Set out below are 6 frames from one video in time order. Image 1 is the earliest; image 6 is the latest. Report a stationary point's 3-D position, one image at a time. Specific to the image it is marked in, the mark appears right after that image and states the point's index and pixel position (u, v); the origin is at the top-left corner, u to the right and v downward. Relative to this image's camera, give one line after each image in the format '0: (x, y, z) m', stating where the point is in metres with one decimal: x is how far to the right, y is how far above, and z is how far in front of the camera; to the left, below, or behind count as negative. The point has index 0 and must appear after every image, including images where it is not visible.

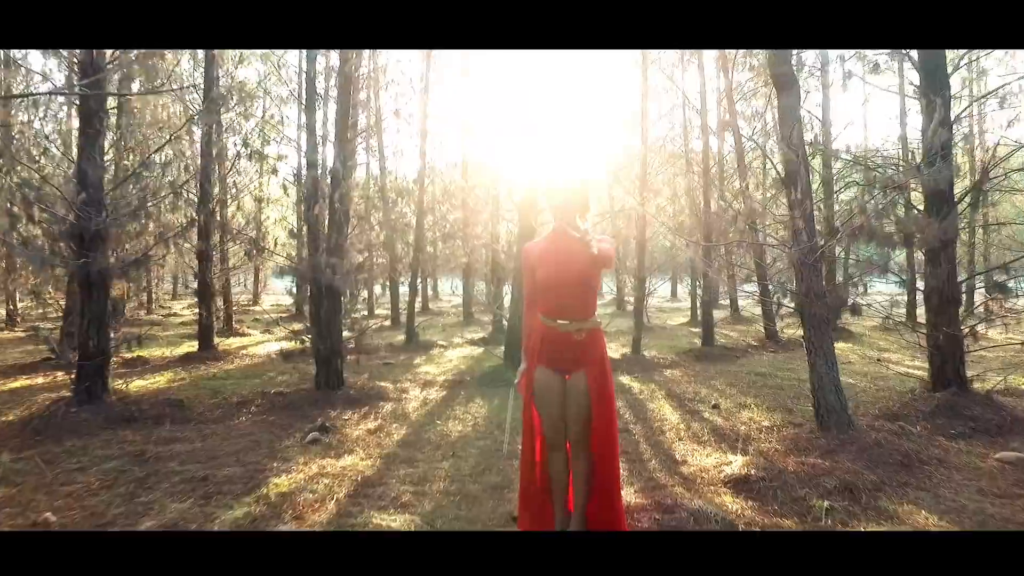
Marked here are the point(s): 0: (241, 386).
0: (-3.2, -1.2, +7.5) m
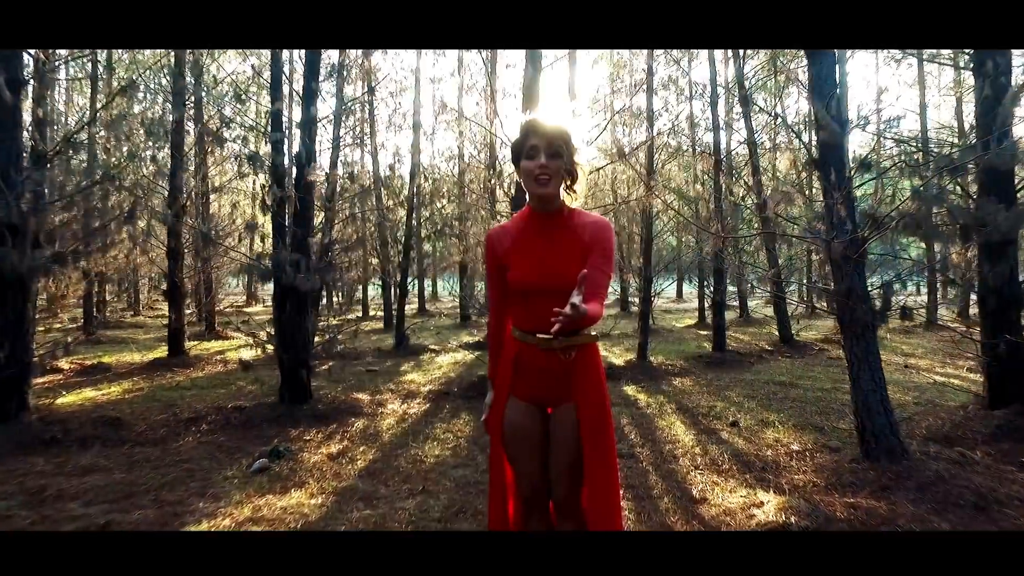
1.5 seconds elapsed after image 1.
0: (-3.3, -1.2, +6.7) m
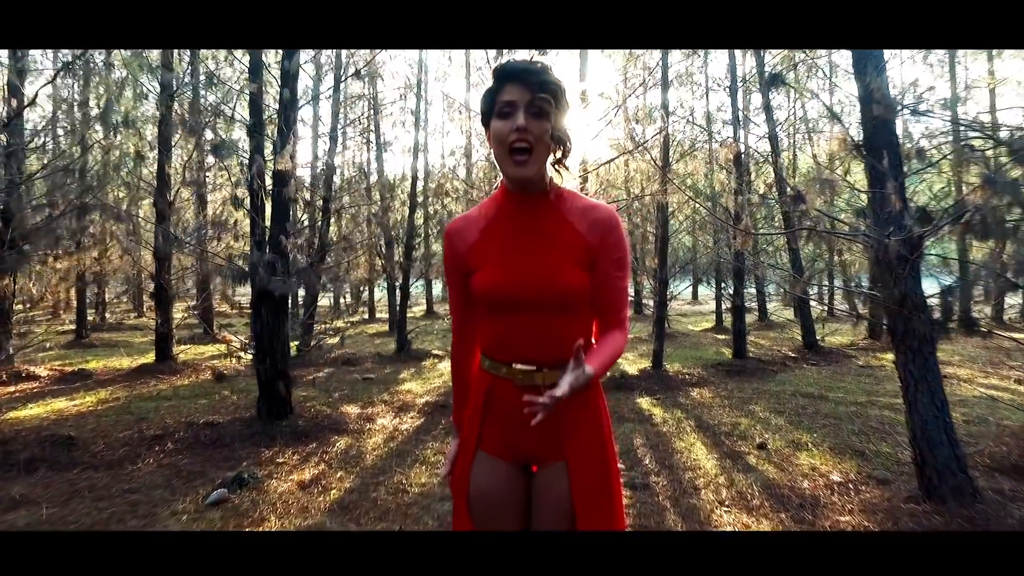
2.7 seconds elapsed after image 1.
0: (-3.3, -1.2, +6.2) m
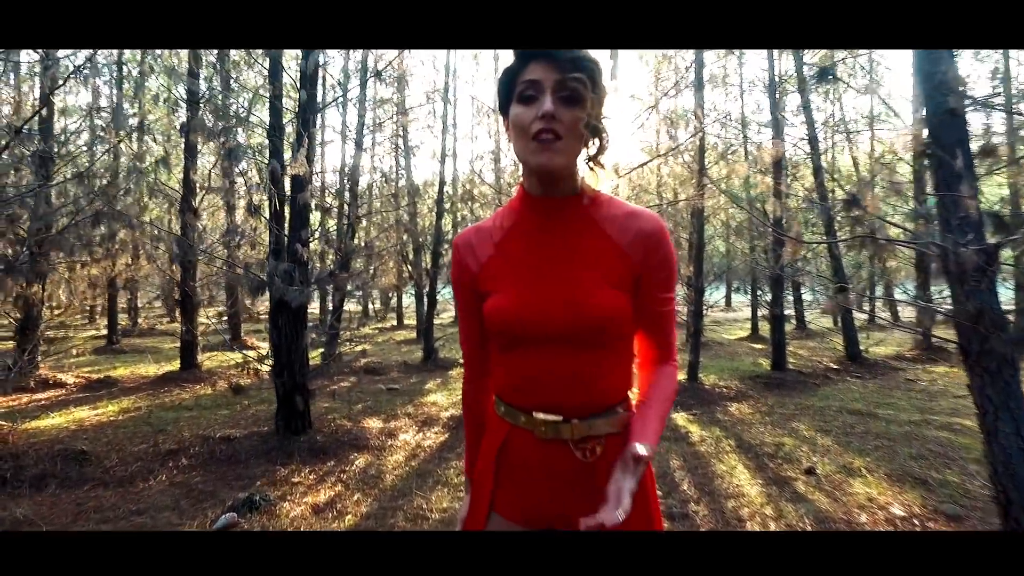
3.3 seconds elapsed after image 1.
0: (-3.0, -1.3, +6.0) m
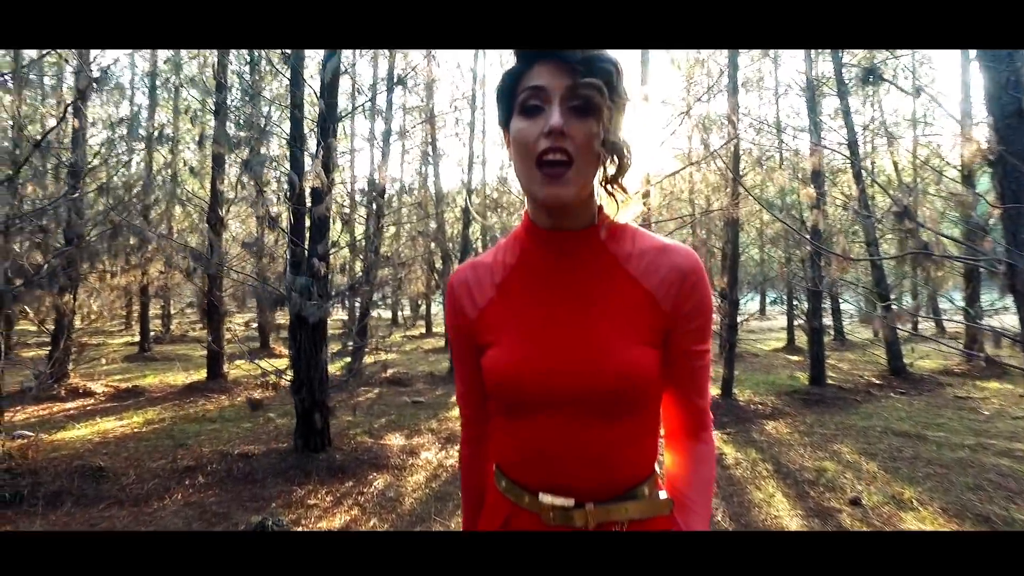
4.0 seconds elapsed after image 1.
0: (-2.8, -1.4, +6.0) m
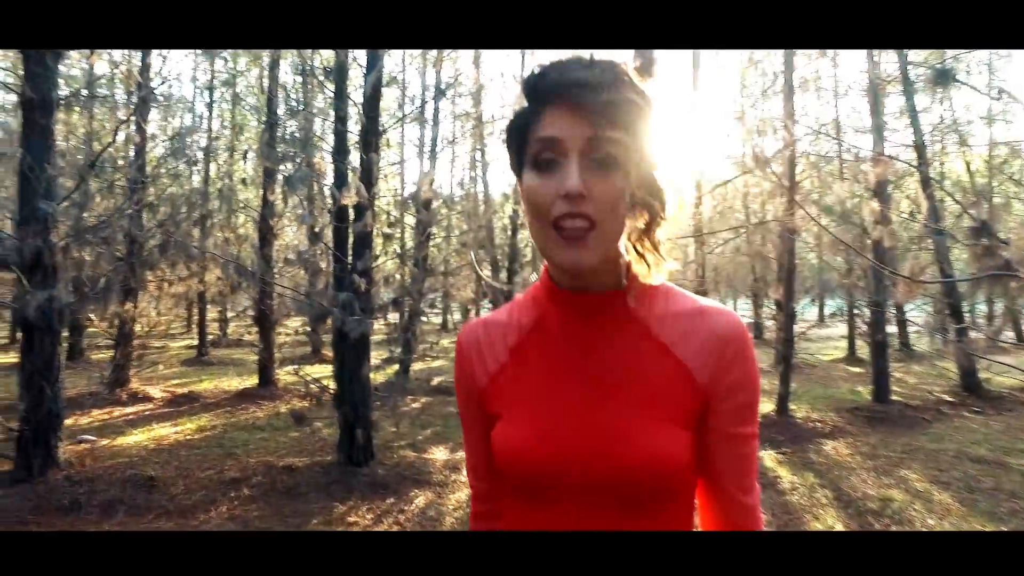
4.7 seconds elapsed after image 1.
0: (-2.4, -1.5, +6.0) m
